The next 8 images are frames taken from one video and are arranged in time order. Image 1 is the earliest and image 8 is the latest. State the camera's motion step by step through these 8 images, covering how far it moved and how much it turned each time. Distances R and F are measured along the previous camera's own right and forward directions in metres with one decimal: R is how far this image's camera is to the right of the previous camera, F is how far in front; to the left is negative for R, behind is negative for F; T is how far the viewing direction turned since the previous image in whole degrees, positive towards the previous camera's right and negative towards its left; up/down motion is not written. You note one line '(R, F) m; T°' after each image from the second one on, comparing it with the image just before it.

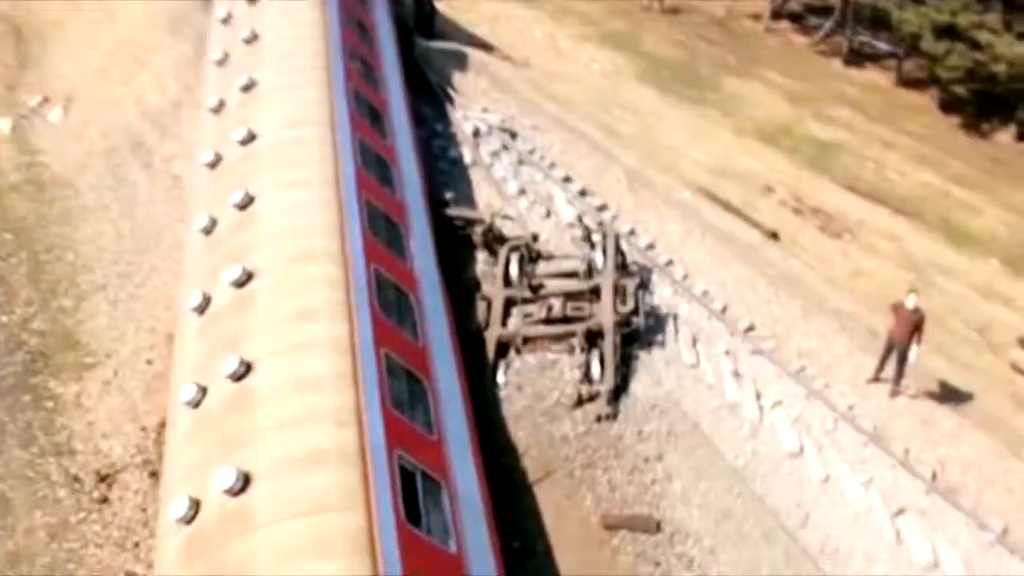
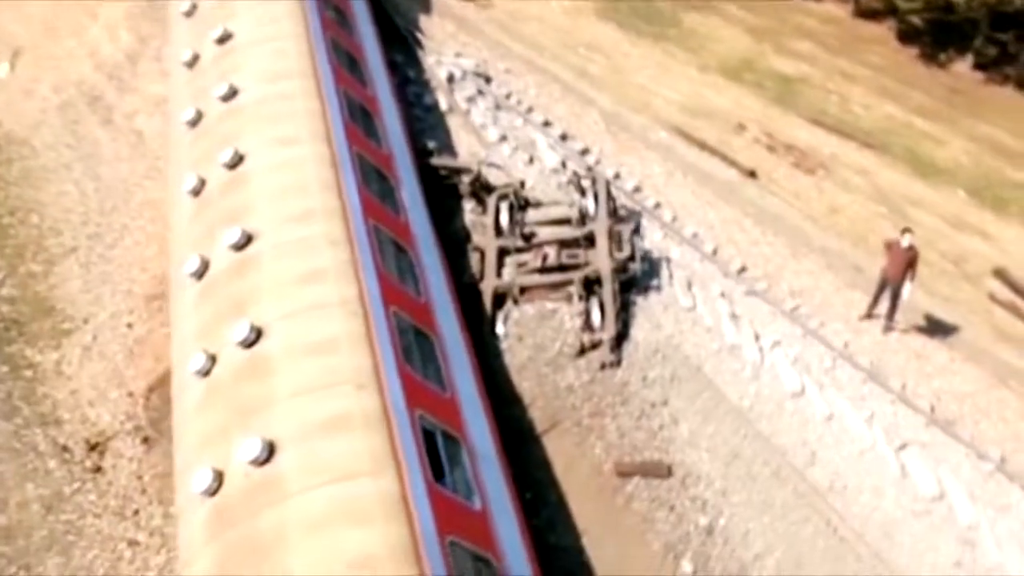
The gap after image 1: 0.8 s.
(-0.7, +0.1) m; +3°
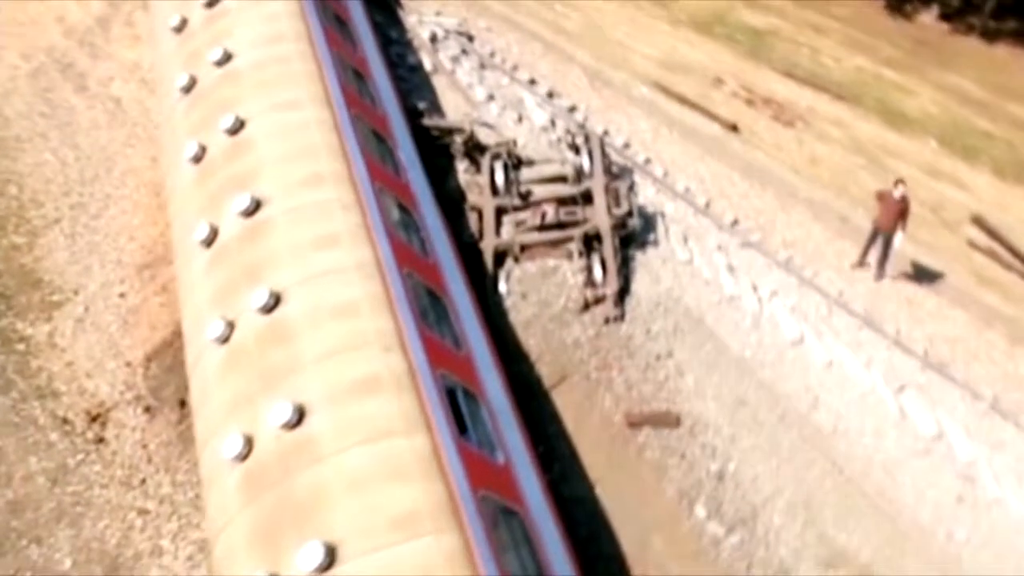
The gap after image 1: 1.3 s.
(-0.6, -0.1) m; +3°
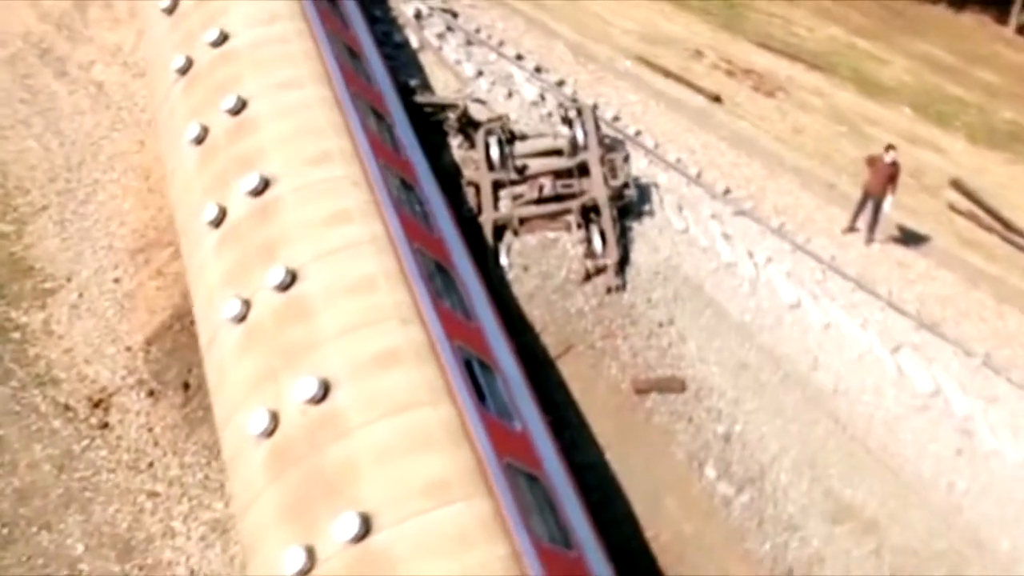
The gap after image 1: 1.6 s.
(-0.5, -0.2) m; +2°
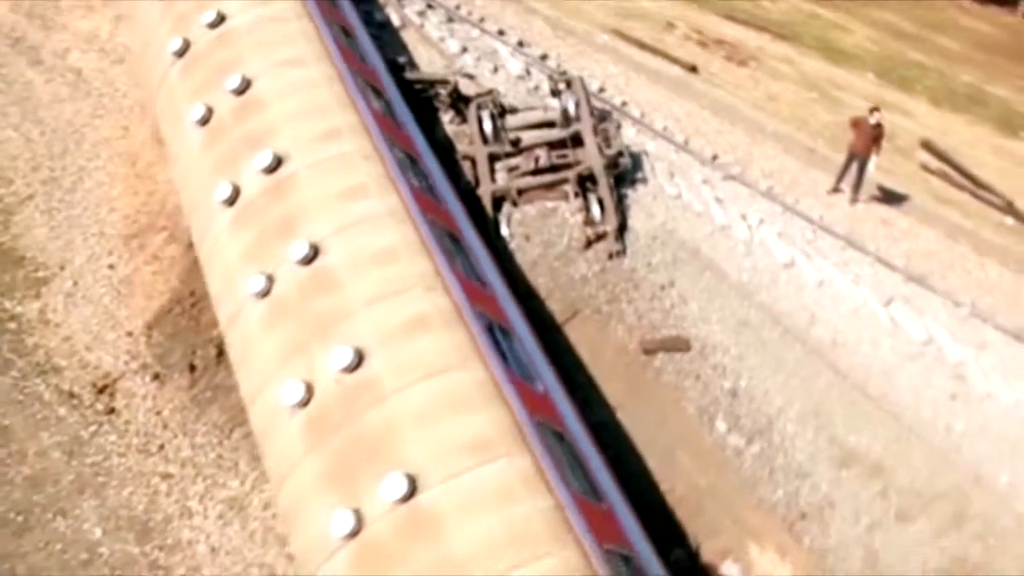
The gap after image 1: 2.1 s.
(-0.7, -0.3) m; +3°
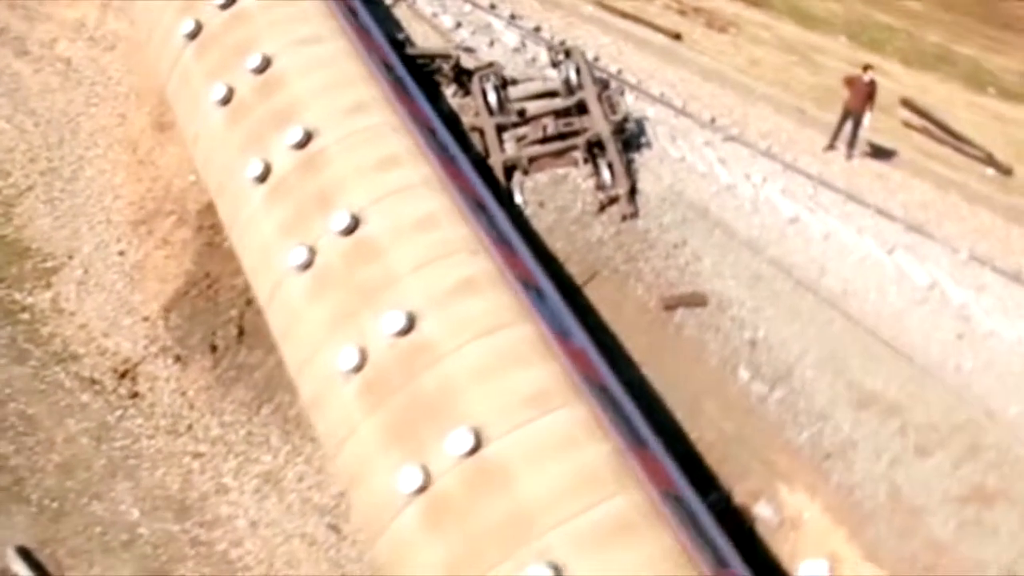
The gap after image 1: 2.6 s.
(-0.9, -0.3) m; +3°
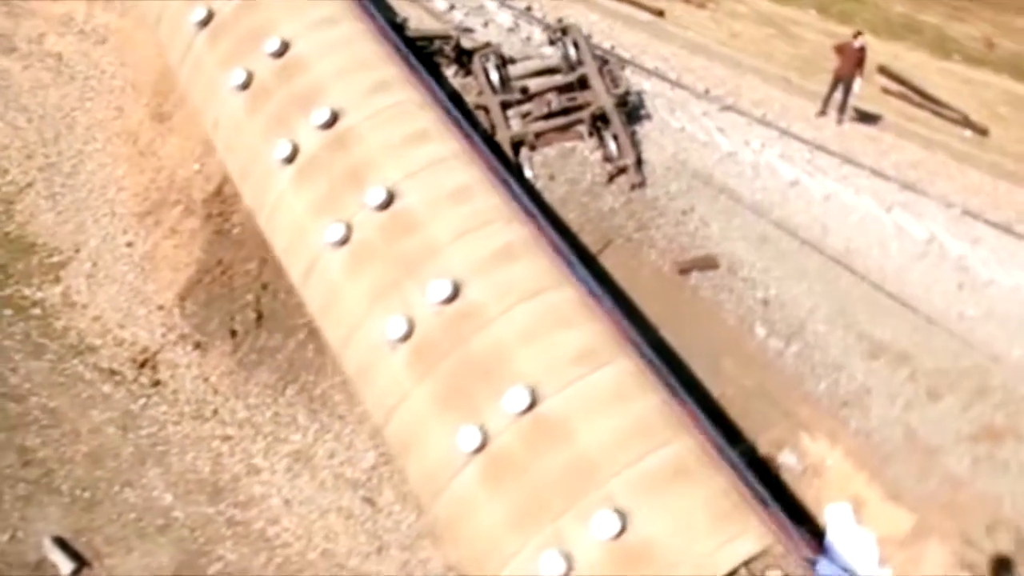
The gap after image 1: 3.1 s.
(-0.9, -0.3) m; +3°
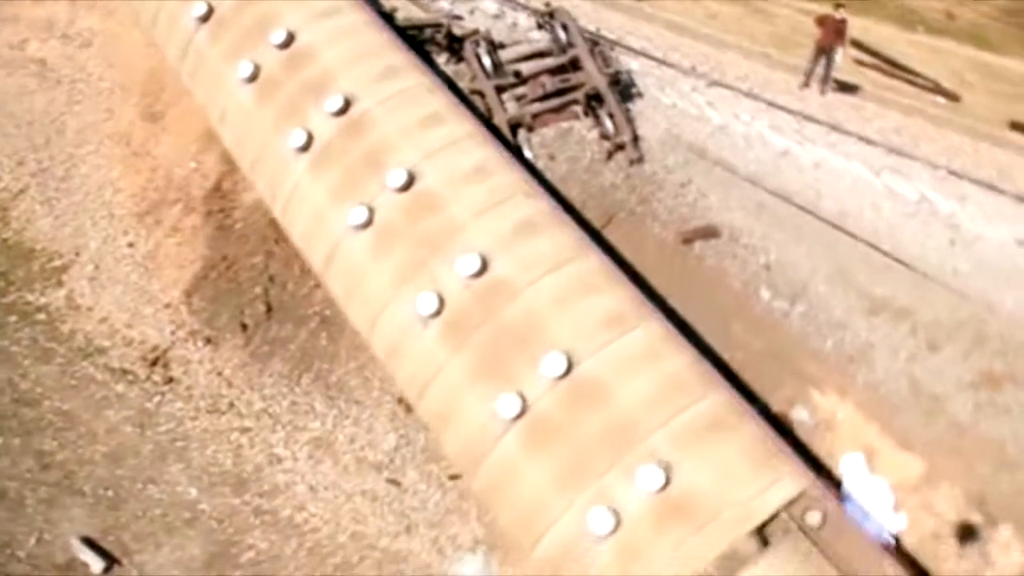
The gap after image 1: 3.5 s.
(-0.7, -0.2) m; +2°
